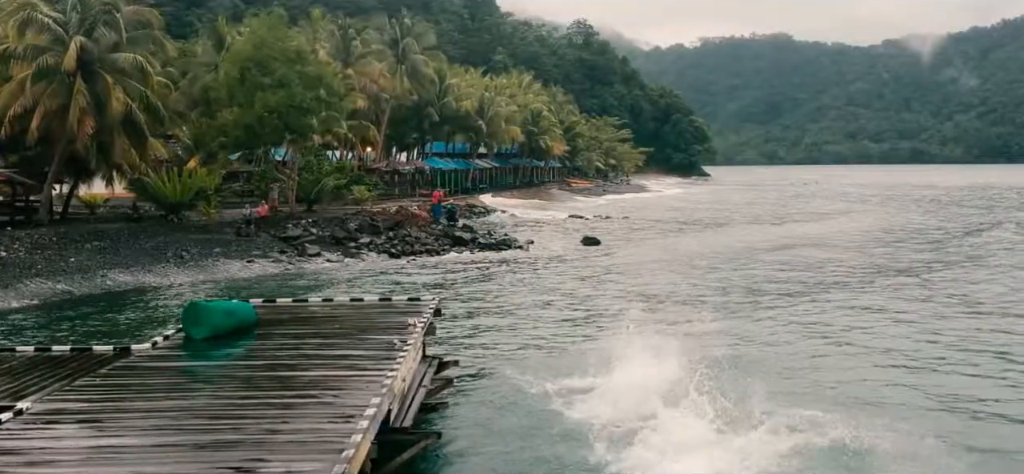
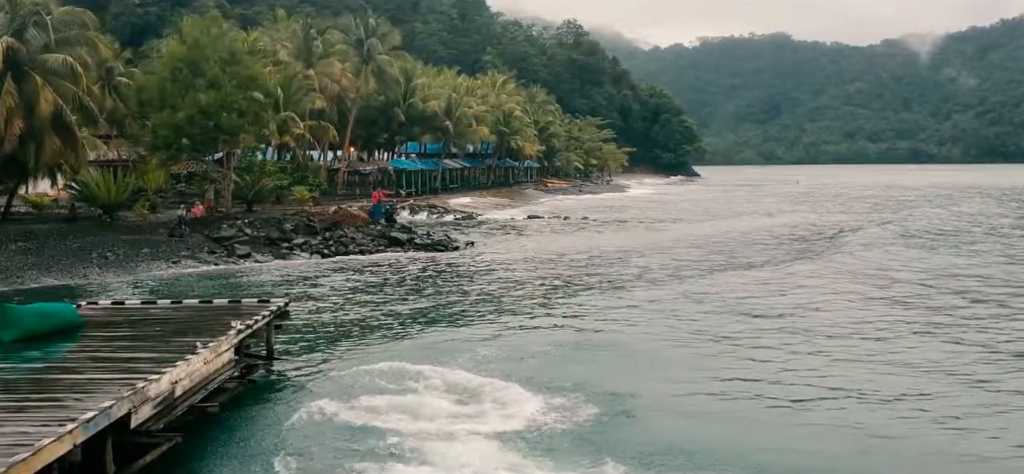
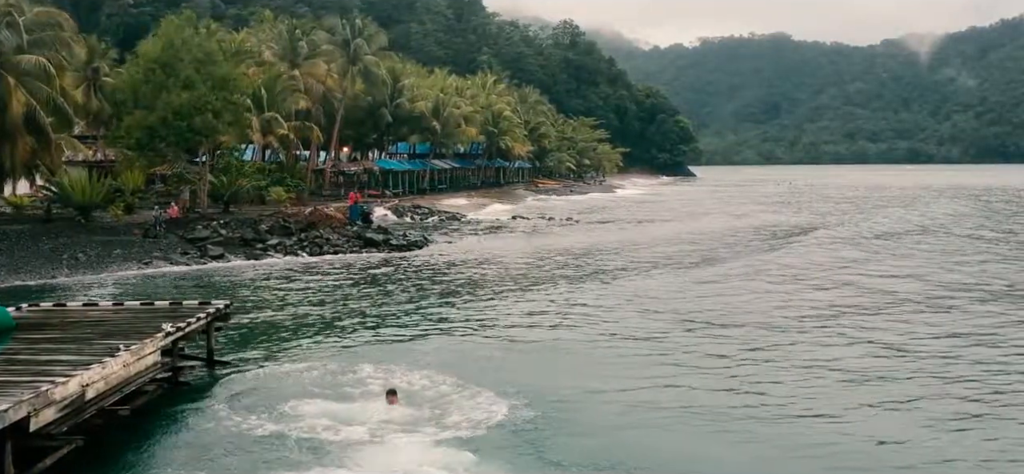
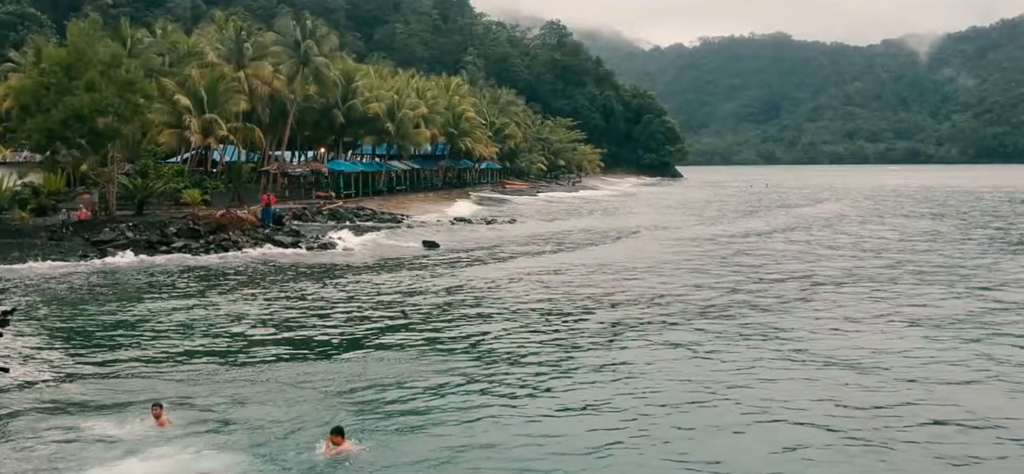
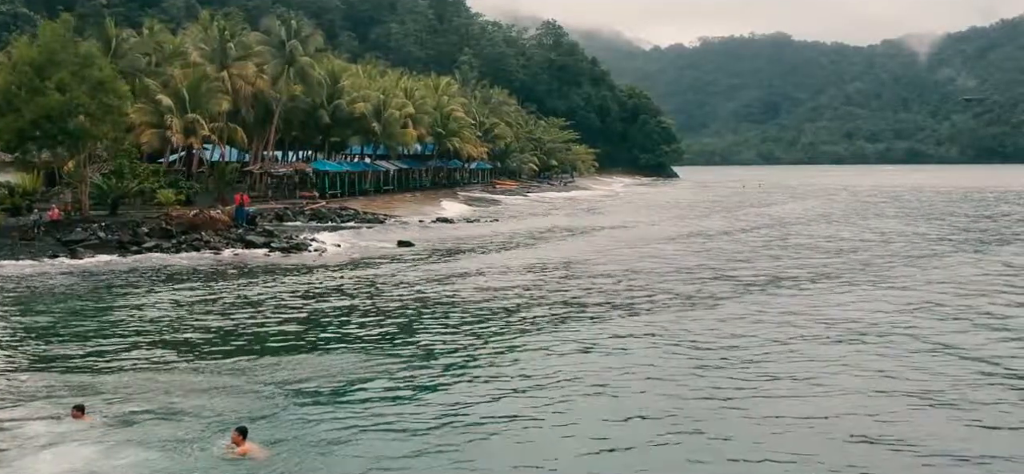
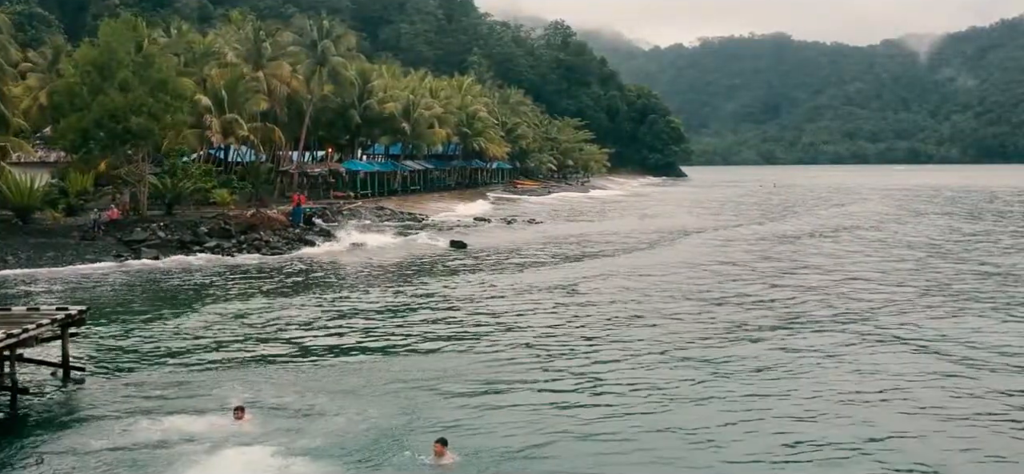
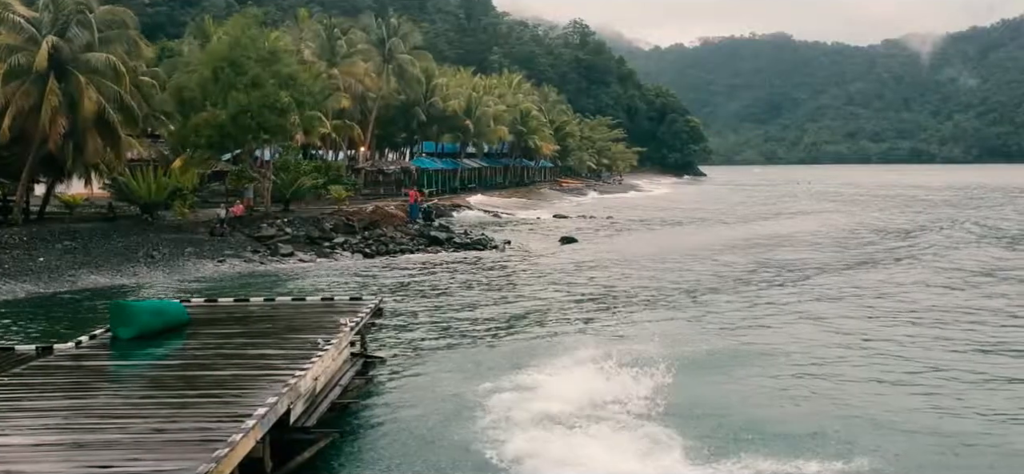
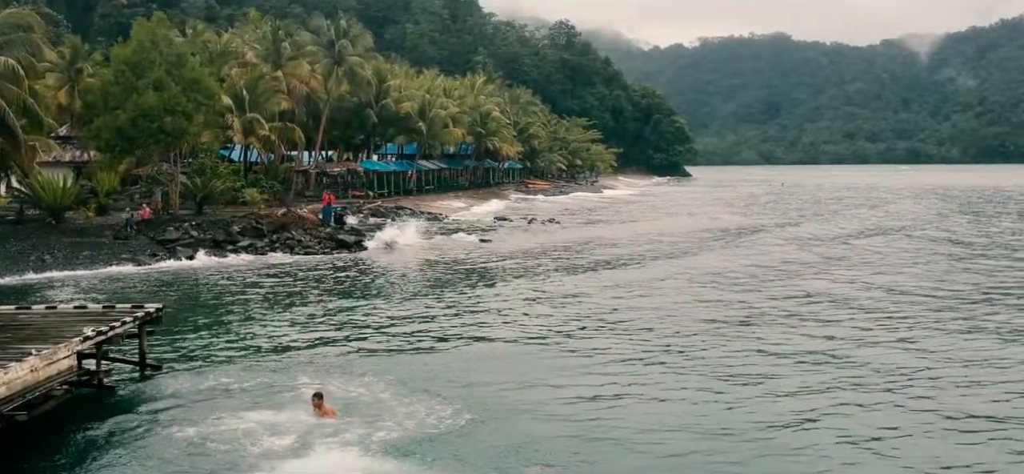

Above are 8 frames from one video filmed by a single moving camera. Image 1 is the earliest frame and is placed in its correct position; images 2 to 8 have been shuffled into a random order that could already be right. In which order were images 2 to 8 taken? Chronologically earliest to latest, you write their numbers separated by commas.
7, 2, 3, 8, 6, 4, 5
